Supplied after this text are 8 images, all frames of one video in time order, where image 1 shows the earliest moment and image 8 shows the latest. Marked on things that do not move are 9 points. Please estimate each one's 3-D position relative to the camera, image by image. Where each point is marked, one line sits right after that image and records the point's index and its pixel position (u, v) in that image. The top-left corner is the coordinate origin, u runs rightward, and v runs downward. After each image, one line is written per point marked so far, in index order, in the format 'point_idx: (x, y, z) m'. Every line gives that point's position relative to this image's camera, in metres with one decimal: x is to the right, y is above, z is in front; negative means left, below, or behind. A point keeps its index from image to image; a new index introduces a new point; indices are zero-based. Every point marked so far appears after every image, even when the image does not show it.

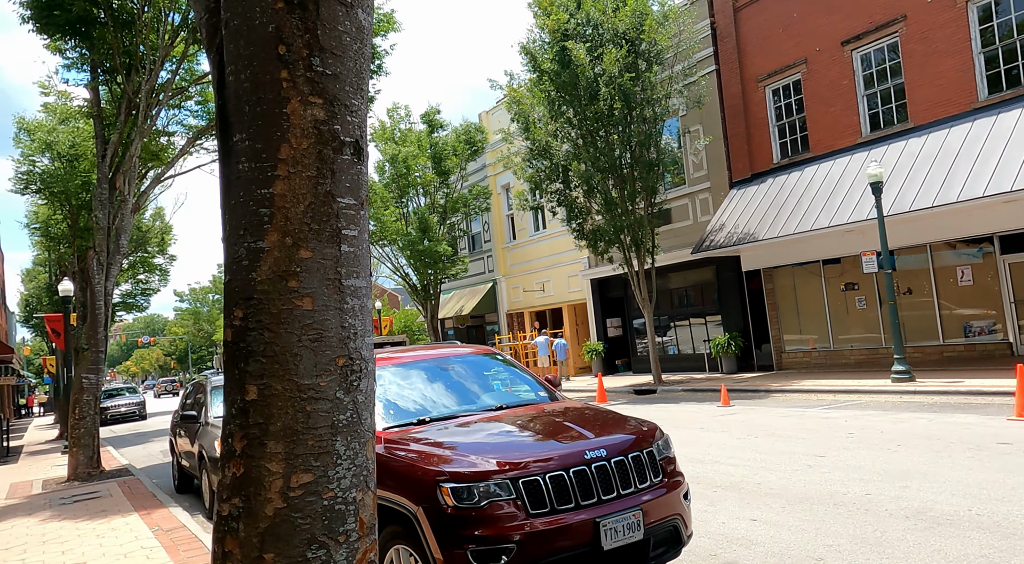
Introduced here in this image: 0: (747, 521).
0: (+1.7, -1.7, +5.1) m
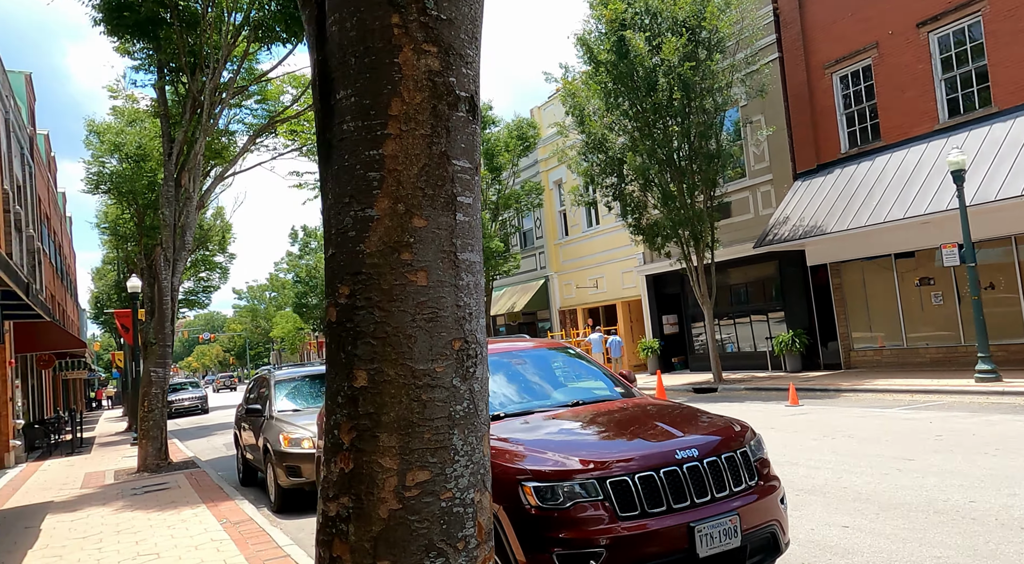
0: (+2.2, -1.7, +4.7) m
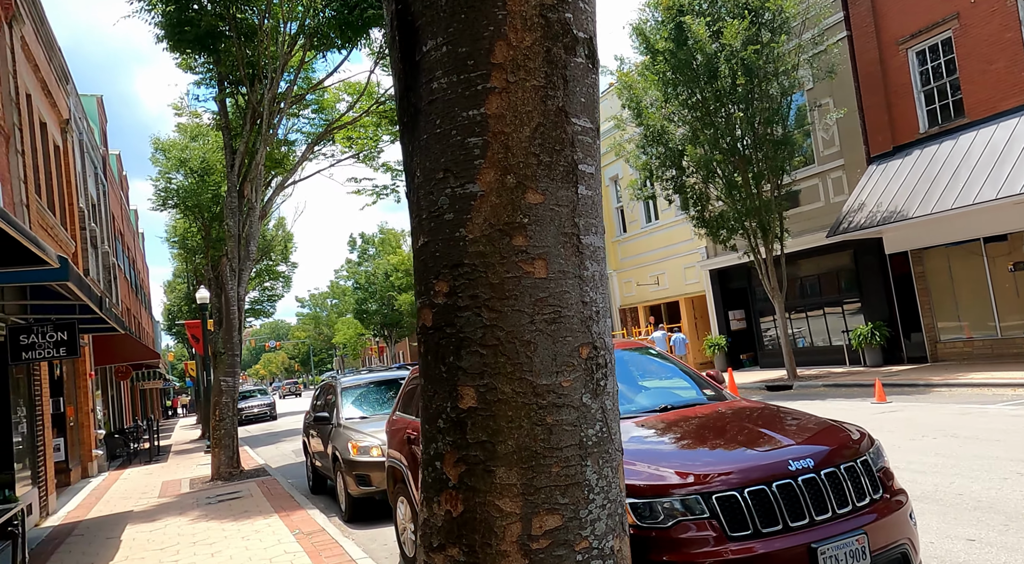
0: (+2.7, -1.6, +4.3) m
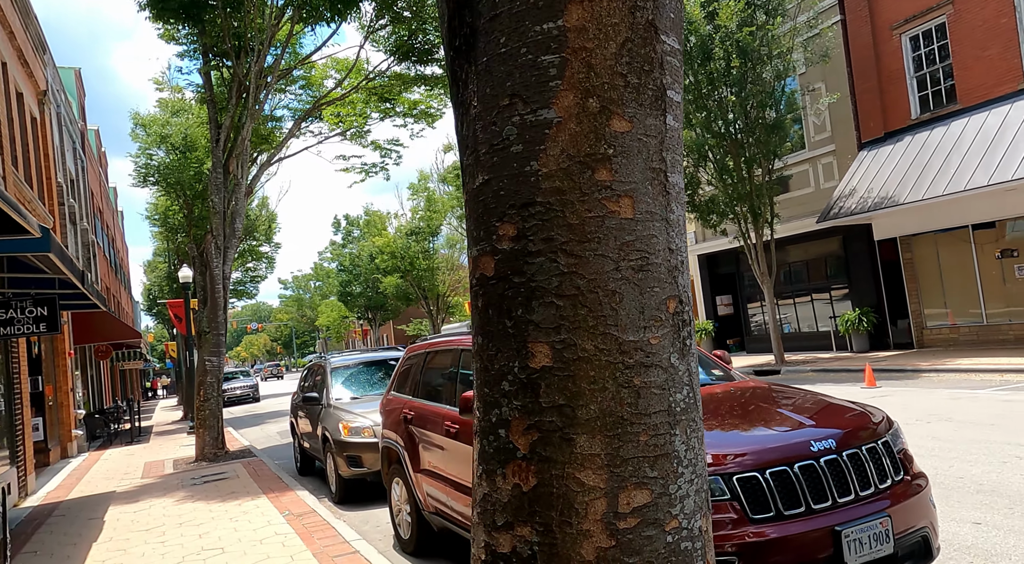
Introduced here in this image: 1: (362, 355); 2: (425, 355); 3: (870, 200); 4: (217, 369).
0: (+2.7, -1.4, +4.2) m
1: (-2.0, -1.0, +9.5) m
2: (-0.7, -0.6, +5.8) m
3: (+7.1, +1.6, +14.0) m
4: (-4.6, -1.4, +11.2) m
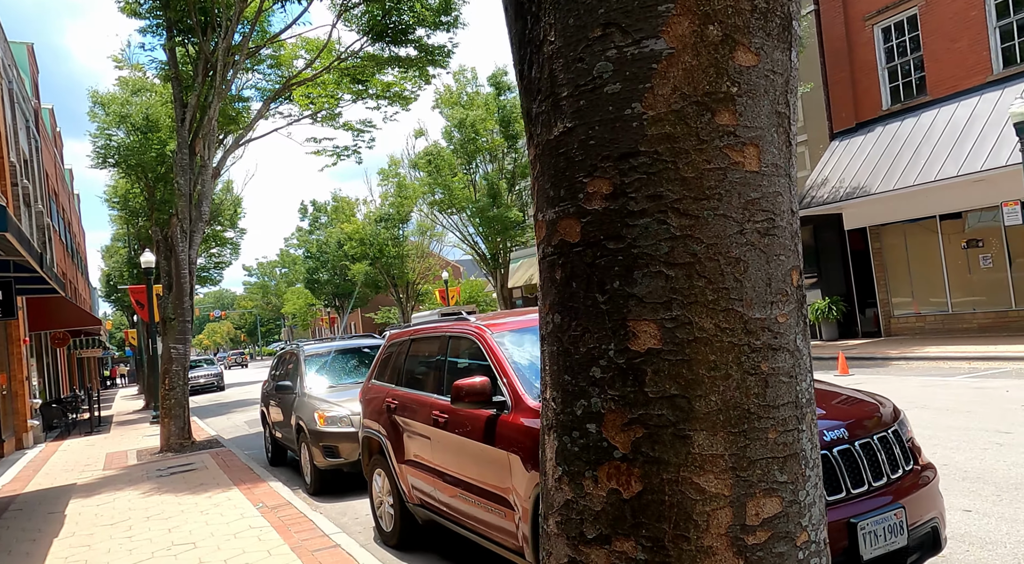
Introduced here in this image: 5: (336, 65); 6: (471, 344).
0: (+2.7, -1.4, +4.2) m
1: (-2.3, -0.8, +9.2) m
2: (-0.8, -0.5, +5.6) m
3: (+6.6, +1.8, +14.2) m
4: (-5.0, -1.1, +10.8) m
5: (-3.1, +3.8, +12.5) m
6: (-0.2, -0.4, +4.4) m
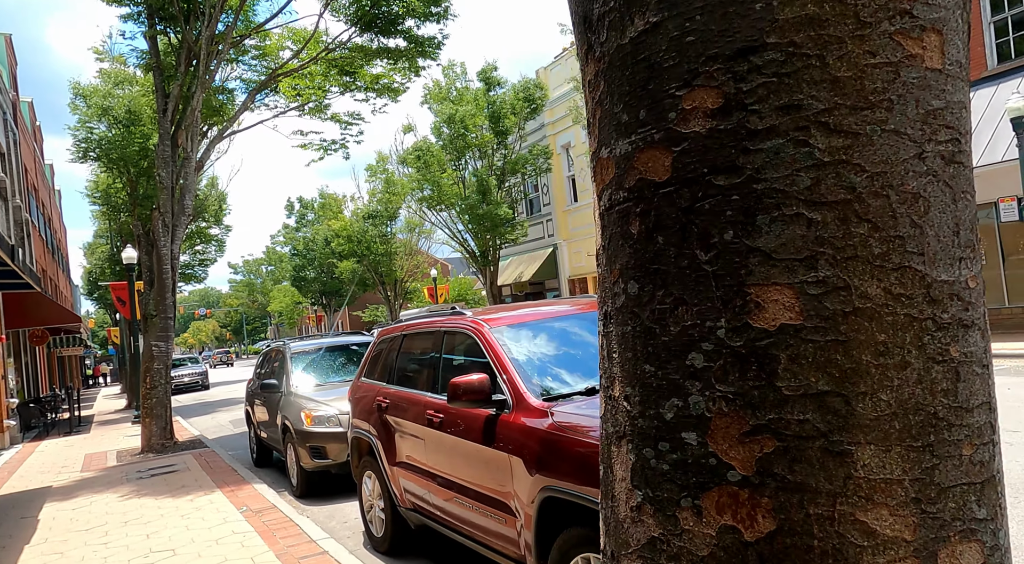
0: (+2.7, -1.3, +4.0) m
1: (-2.4, -0.7, +9.0) m
2: (-0.9, -0.4, +5.3) m
3: (+6.4, +1.9, +14.1) m
4: (-5.1, -1.1, +10.5) m
5: (-3.3, +3.9, +12.2) m
6: (-0.3, -0.3, +4.2) m
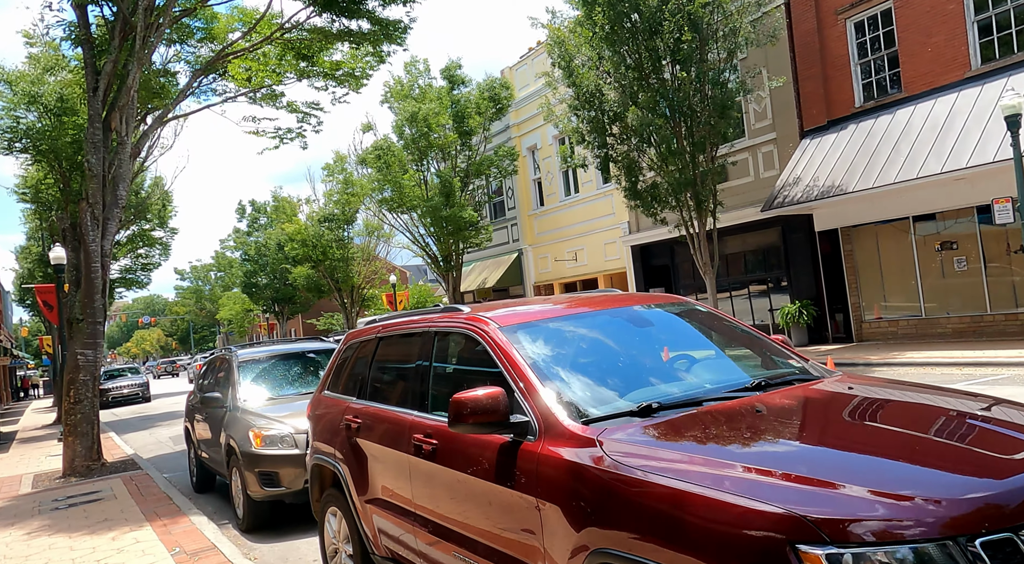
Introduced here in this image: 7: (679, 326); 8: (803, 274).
0: (+2.7, -1.3, +3.3) m
1: (-2.6, -0.7, +7.9) m
2: (-0.9, -0.4, +4.4) m
3: (+5.8, +1.8, +13.6) m
4: (-5.5, -1.1, +9.3) m
5: (-3.7, +3.9, +11.2) m
6: (-0.2, -0.3, +3.3) m
7: (+0.8, -0.2, +3.5) m
8: (+6.3, +0.1, +15.5) m
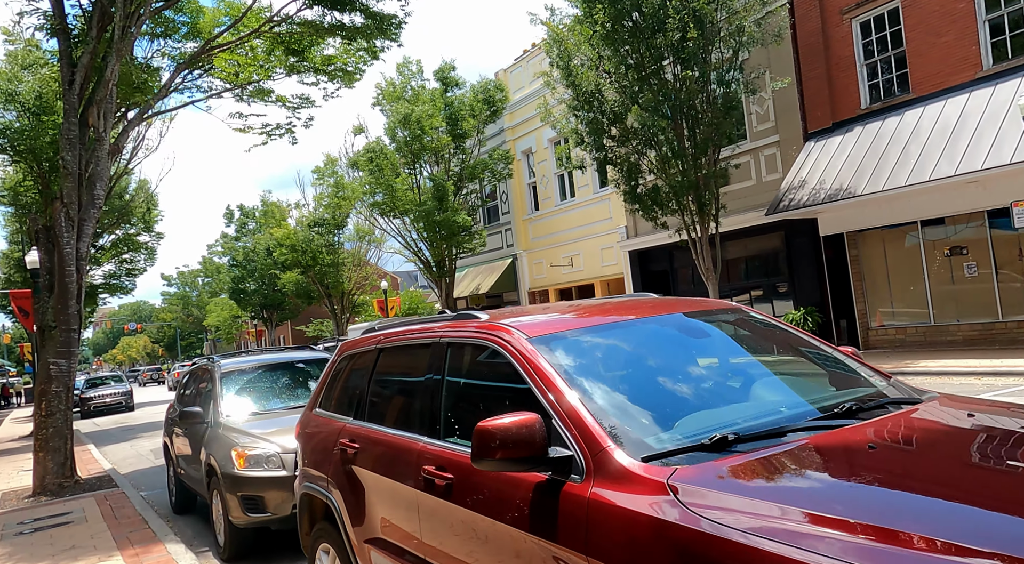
0: (+2.8, -1.3, +2.9) m
1: (-2.6, -0.8, +7.4) m
2: (-0.8, -0.4, +3.9) m
3: (+5.8, +1.7, +13.2) m
4: (-5.5, -1.1, +8.7) m
5: (-3.7, +3.8, +10.7) m
6: (-0.1, -0.3, +2.8) m
7: (+0.8, -0.2, +3.1) m
8: (+6.3, 0.0, +15.1) m
